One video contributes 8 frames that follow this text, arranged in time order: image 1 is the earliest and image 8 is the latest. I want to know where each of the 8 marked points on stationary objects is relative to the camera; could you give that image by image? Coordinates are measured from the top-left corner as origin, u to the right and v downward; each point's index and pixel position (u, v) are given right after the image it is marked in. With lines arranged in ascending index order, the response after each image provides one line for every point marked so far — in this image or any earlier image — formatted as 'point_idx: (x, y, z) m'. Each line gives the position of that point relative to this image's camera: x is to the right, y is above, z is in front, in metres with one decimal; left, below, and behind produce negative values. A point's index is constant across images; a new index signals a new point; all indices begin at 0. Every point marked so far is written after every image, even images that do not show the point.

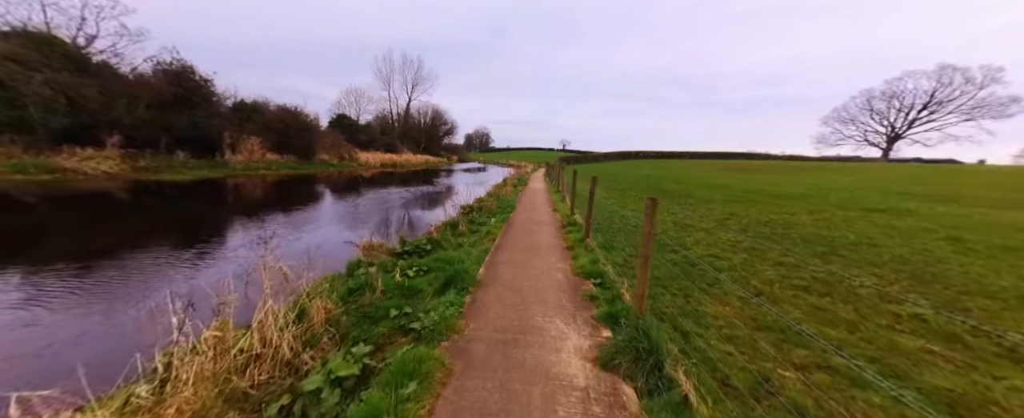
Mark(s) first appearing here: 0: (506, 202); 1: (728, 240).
0: (-0.4, +0.4, +18.4) m
1: (+5.0, -0.7, +7.9) m
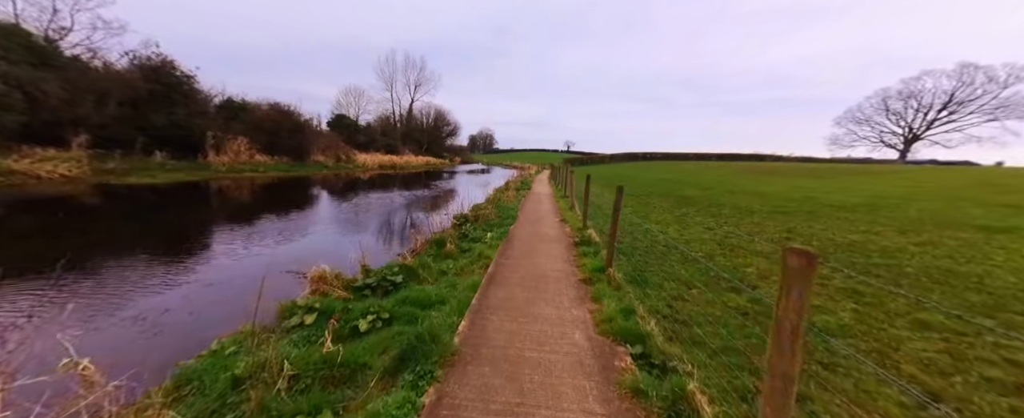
0: (-0.3, 0.0, +16.3) m
1: (+5.0, -1.1, +5.8) m
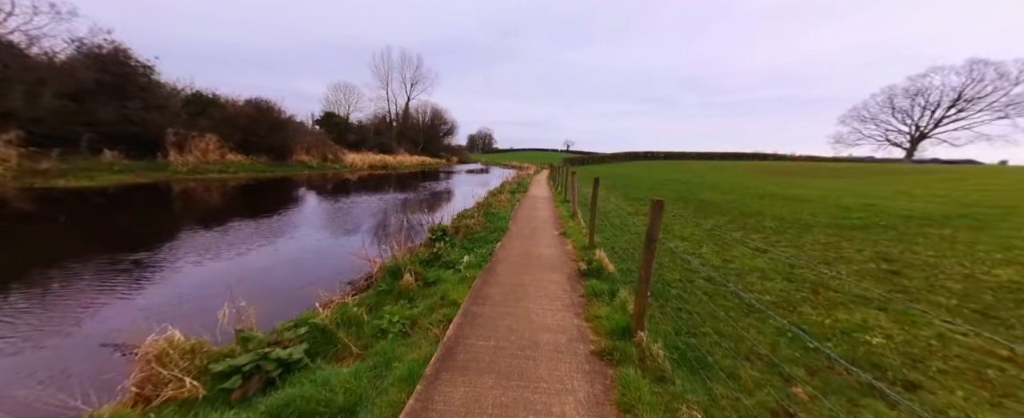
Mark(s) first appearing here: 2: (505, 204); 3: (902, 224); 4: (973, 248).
0: (-0.7, -0.3, +13.8) m
1: (+4.6, -1.4, +3.3) m
2: (-0.3, +0.3, +18.6) m
3: (+9.0, -0.4, +7.9) m
4: (+7.9, -0.7, +6.0) m
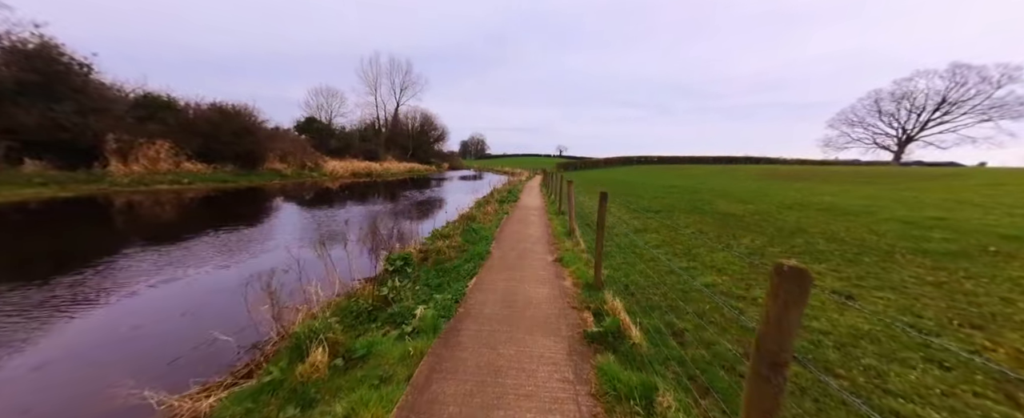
0: (-1.2, -0.9, +11.5) m
1: (+4.3, -1.7, +1.1) m
2: (-0.9, -0.4, +16.3) m
3: (+8.6, -0.7, +5.8) m
4: (+7.6, -1.0, +3.8) m
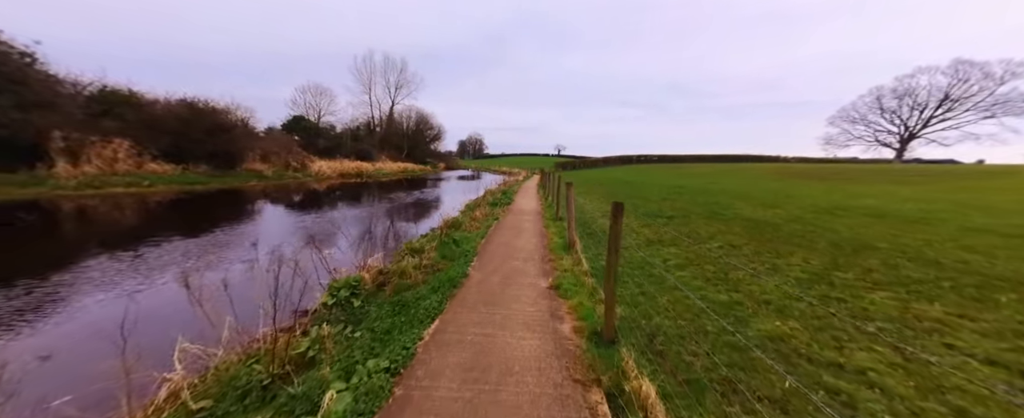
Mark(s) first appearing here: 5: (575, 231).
0: (-1.5, -1.1, +9.5) m
1: (+4.0, -1.9, -0.9) m
2: (-1.3, -0.6, +14.3) m
3: (+8.2, -0.9, +3.9) m
4: (+7.3, -1.2, +1.9) m
5: (+1.7, -0.6, +9.5) m
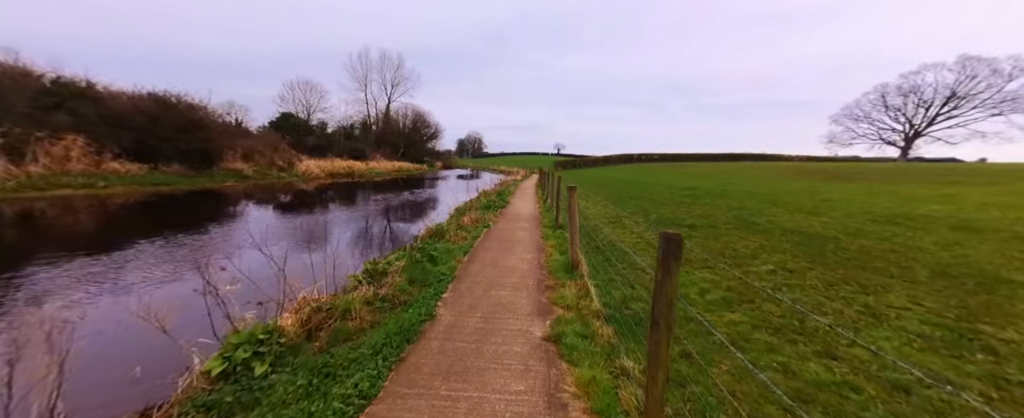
0: (-1.8, -1.3, +7.5) m
1: (+3.8, -2.2, -2.9) m
2: (-1.5, -0.8, +12.3) m
3: (+8.0, -1.1, +1.9) m
4: (+7.0, -1.4, -0.1) m
5: (+1.5, -0.9, +7.5) m
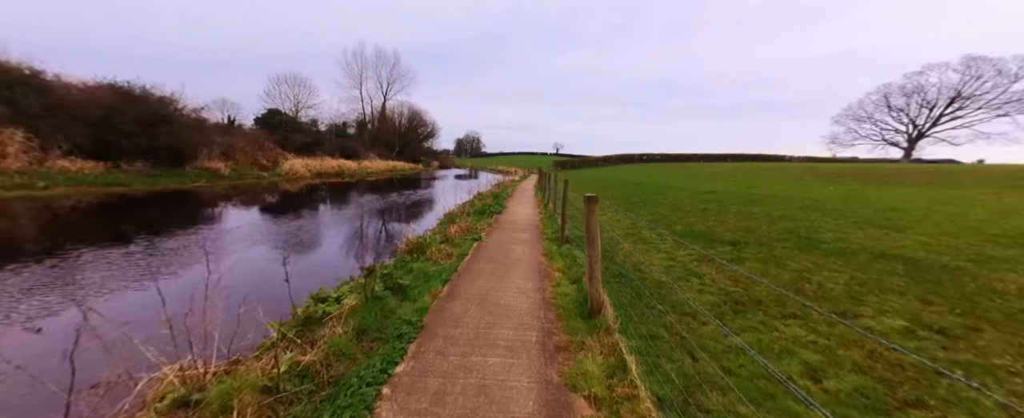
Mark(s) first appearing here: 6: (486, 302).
0: (-1.9, -1.6, +5.3) m
1: (+3.7, -2.5, -5.1) m
2: (-1.6, -1.1, +10.1) m
3: (+7.9, -1.4, -0.3) m
4: (+7.0, -1.7, -2.3) m
5: (+1.4, -1.1, +5.3) m
6: (-0.4, -1.6, +5.9) m
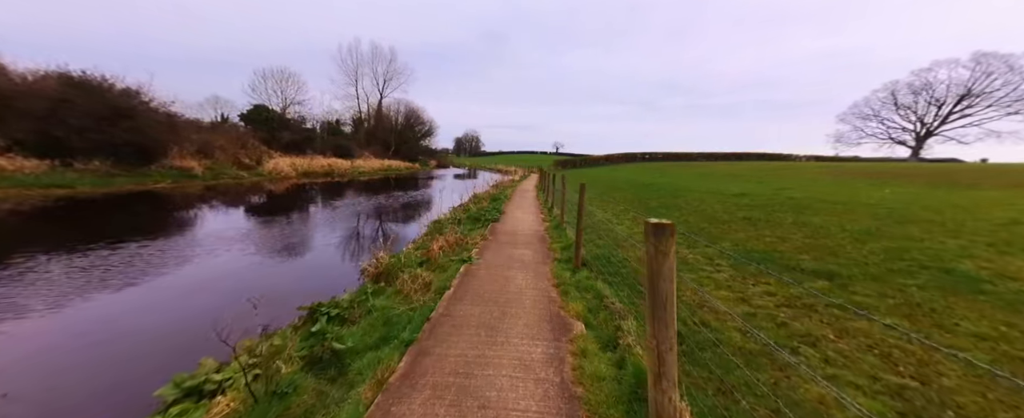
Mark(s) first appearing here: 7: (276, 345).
0: (-1.9, -1.9, +2.8) m
1: (+3.7, -2.8, -7.5) m
2: (-1.7, -1.3, +7.6) m
3: (+7.9, -1.7, -2.7) m
4: (+6.9, -2.0, -4.8) m
5: (+1.4, -1.4, +2.8) m
6: (-0.5, -1.9, +3.5) m
7: (-2.9, -1.7, +4.3) m
